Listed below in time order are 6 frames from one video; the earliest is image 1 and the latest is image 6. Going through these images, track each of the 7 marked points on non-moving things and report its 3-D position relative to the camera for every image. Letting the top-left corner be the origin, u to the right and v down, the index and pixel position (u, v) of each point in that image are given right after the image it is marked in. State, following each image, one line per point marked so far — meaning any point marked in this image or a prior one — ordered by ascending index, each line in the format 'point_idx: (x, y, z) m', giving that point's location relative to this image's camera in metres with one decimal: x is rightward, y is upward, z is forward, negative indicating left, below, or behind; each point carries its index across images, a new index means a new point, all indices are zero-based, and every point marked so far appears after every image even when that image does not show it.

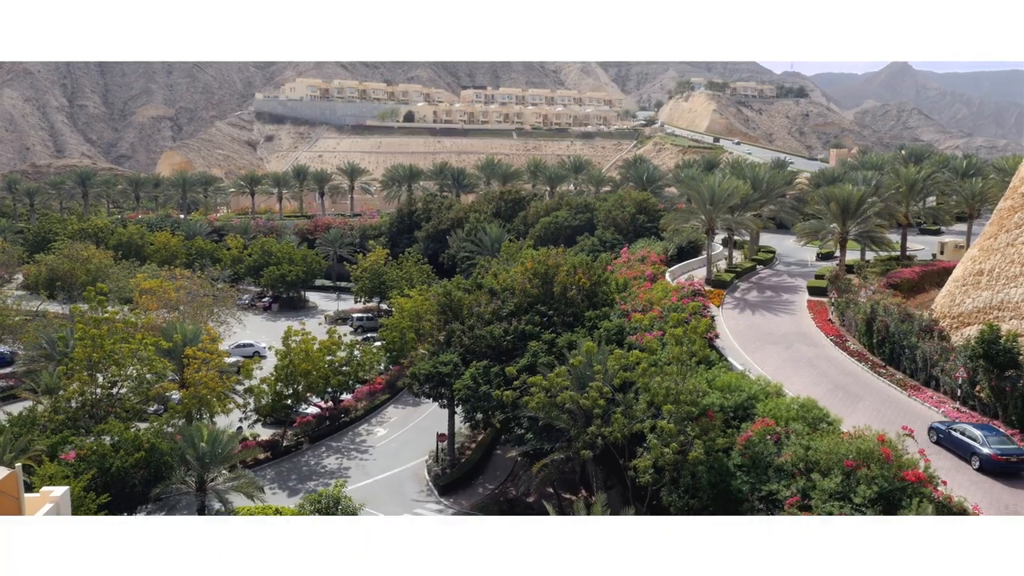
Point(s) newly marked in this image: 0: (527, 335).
0: (+0.4, -1.1, +18.2) m
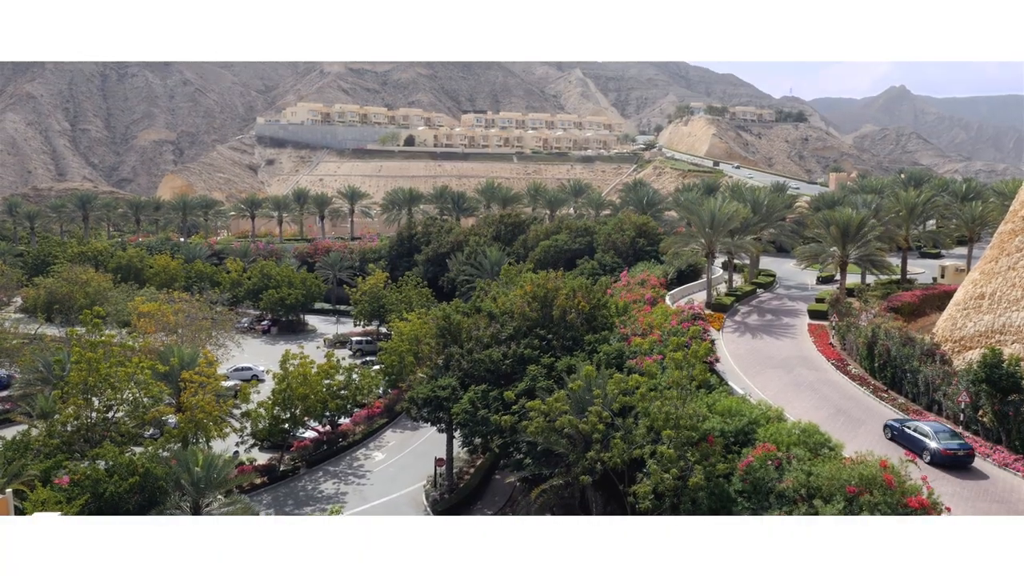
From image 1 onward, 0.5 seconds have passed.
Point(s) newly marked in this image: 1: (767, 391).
0: (+0.3, -1.7, +18.1) m
1: (+6.5, -2.6, +19.1) m
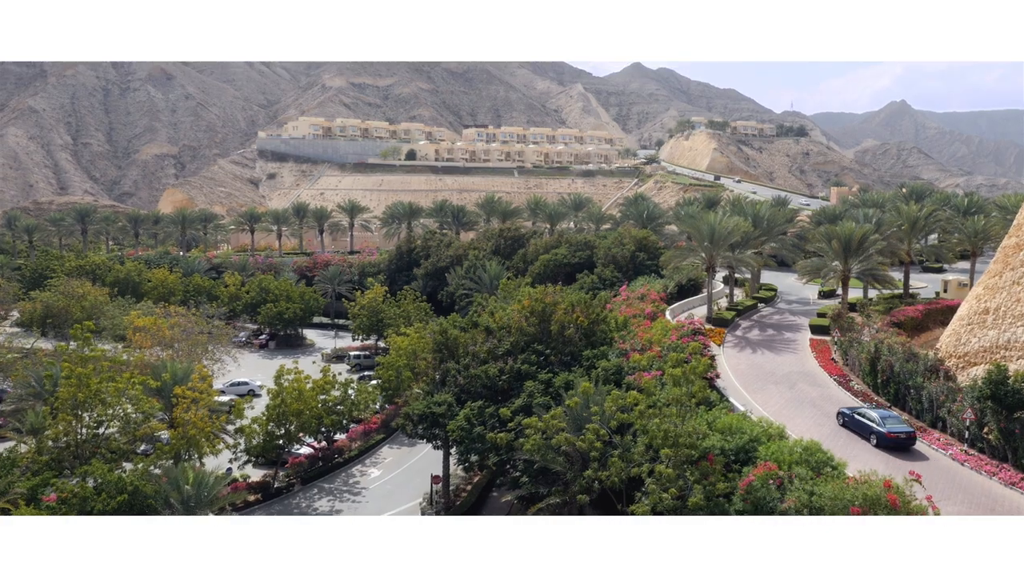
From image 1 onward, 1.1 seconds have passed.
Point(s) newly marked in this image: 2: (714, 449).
0: (+0.3, -2.1, +17.8) m
1: (+6.4, -3.0, +18.8) m
2: (+3.7, -3.0, +13.8) m
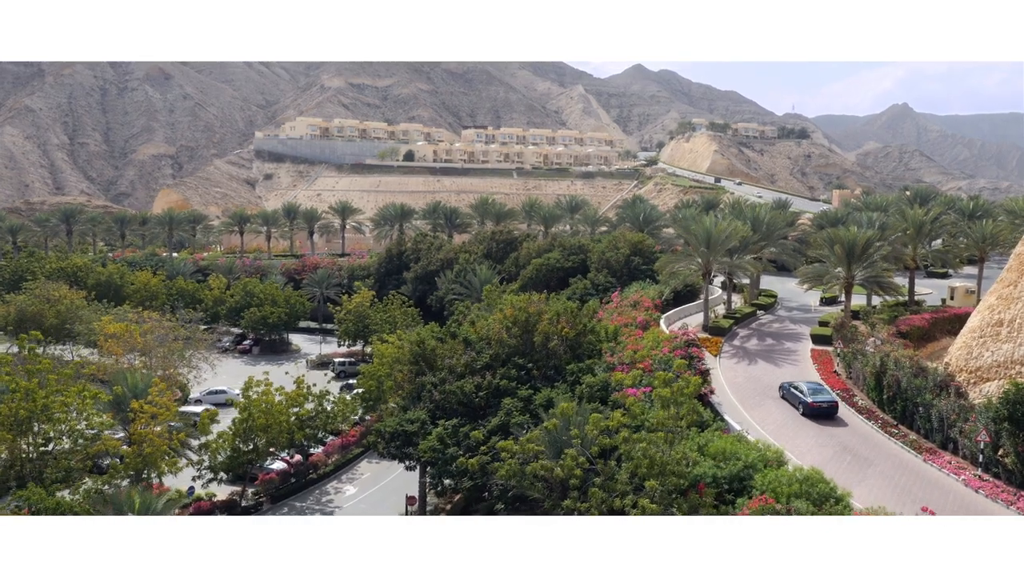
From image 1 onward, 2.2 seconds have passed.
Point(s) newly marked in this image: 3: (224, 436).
0: (-0.2, -2.3, +16.5) m
1: (+5.9, -3.2, +17.5) m
2: (+3.2, -3.2, +12.6) m
3: (-7.6, -3.9, +19.9) m
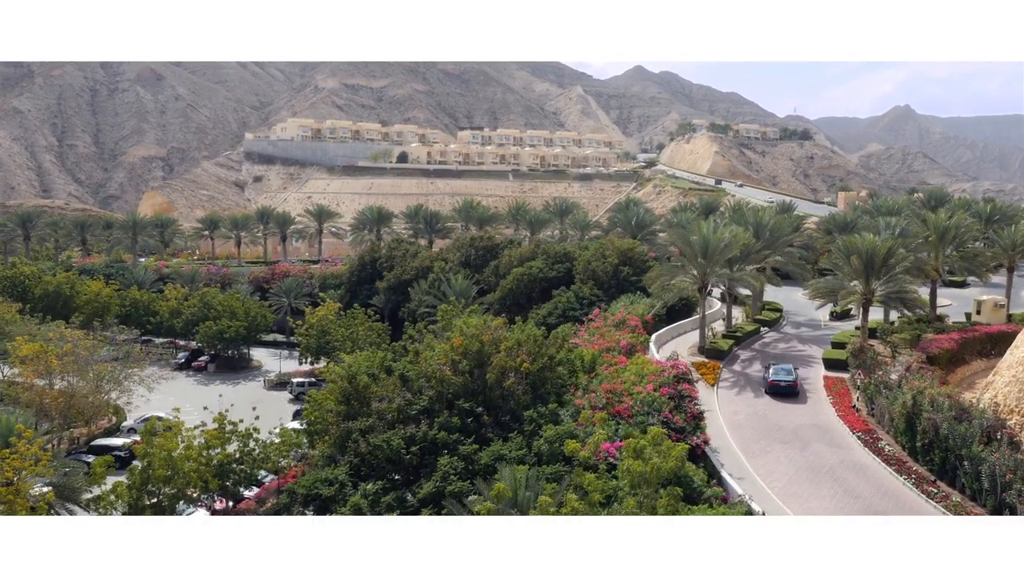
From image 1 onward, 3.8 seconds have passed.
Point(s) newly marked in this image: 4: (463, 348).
0: (-1.2, -2.7, +13.2) m
1: (+4.9, -3.7, +14.1) m
2: (+2.2, -3.6, +9.2) m
3: (-8.6, -4.4, +16.6) m
4: (-1.0, -1.2, +15.0) m
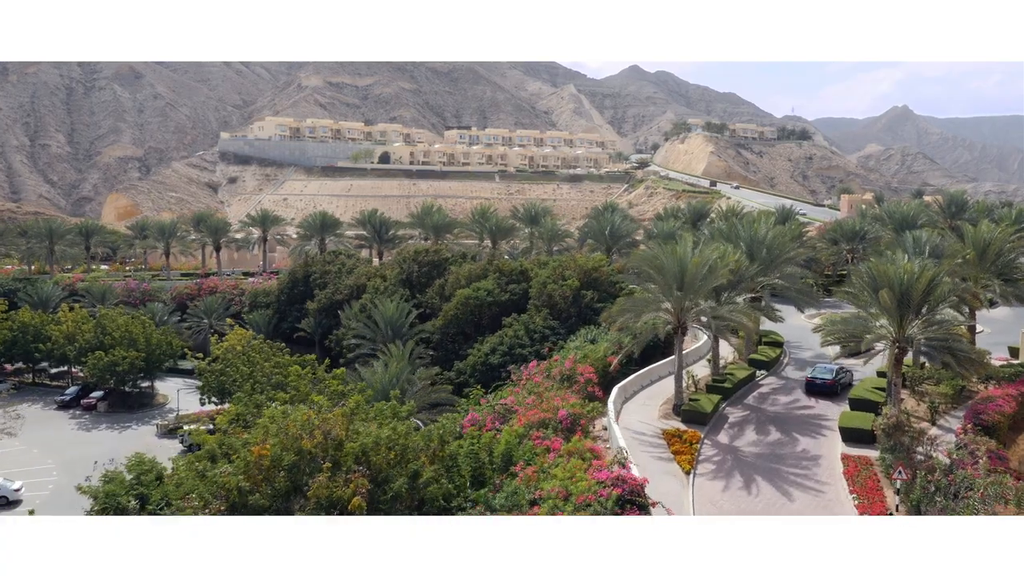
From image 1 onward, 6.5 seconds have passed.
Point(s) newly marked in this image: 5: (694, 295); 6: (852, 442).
0: (-3.2, -3.6, +7.4) m
1: (+3.0, -4.6, +8.4) m
2: (+0.3, -4.5, +3.4) m
3: (-10.6, -5.3, +10.8) m
4: (-3.0, -2.1, +9.2) m
5: (+4.4, -0.1, +17.9) m
6: (+7.1, -3.2, +15.8) m
